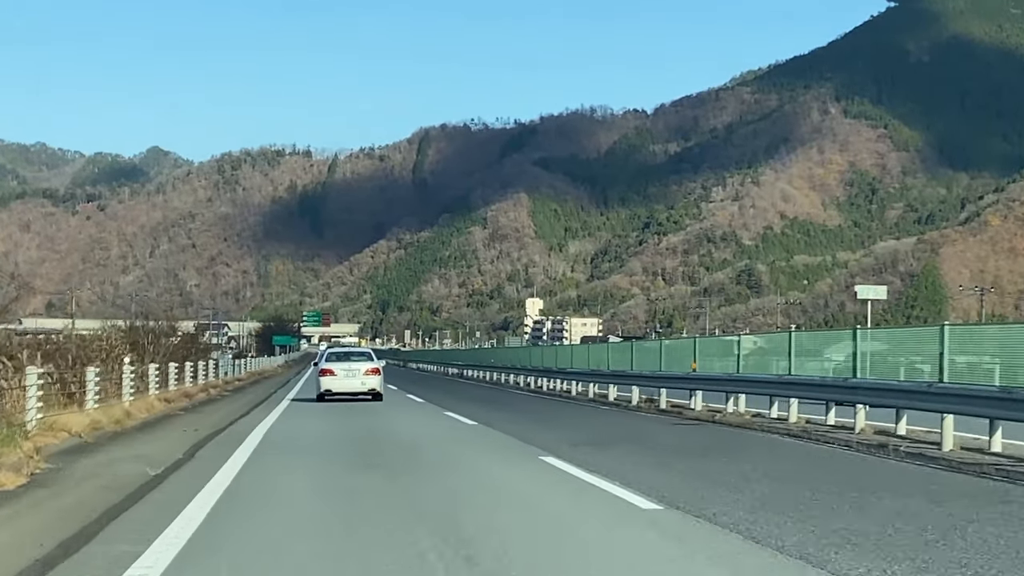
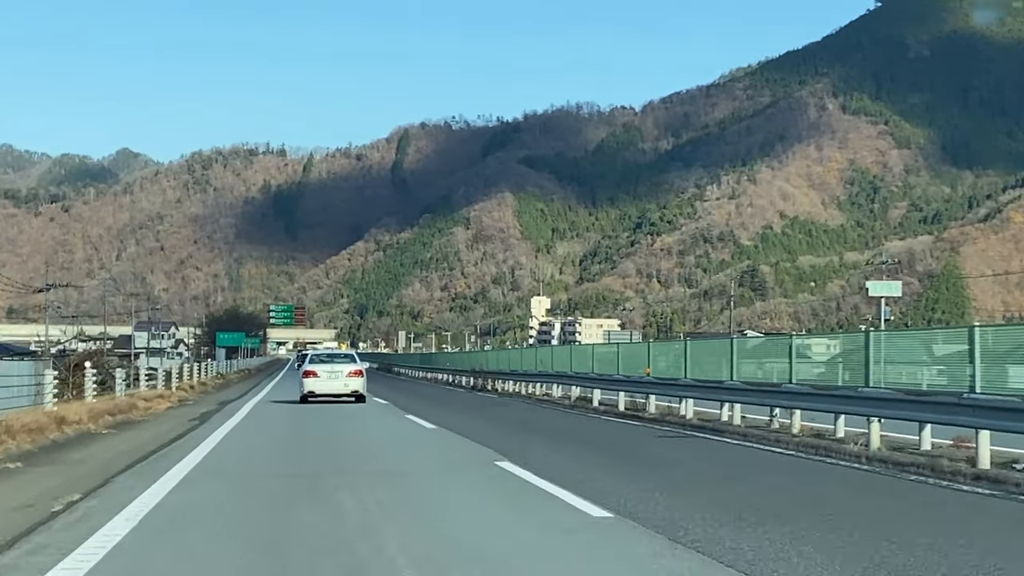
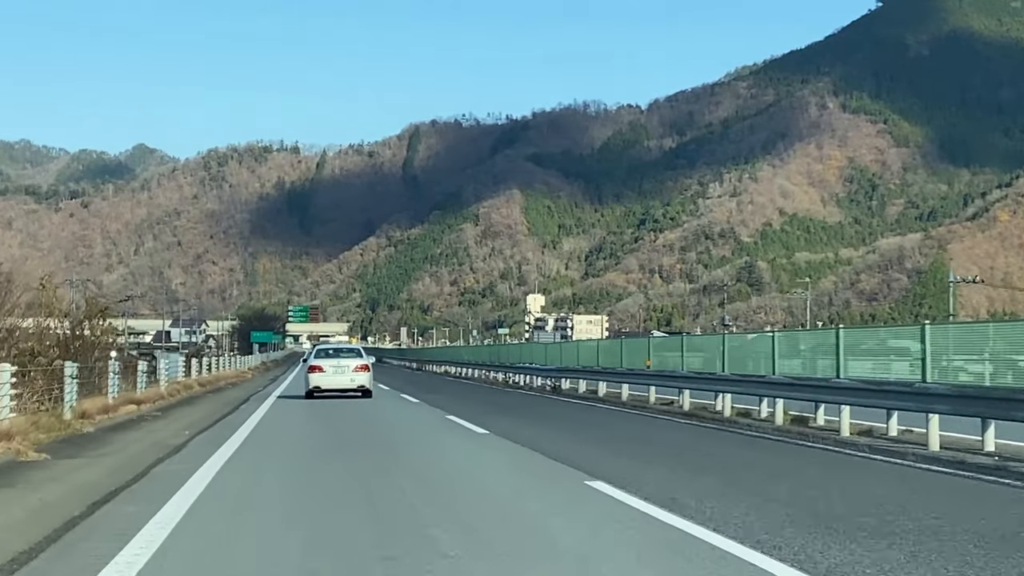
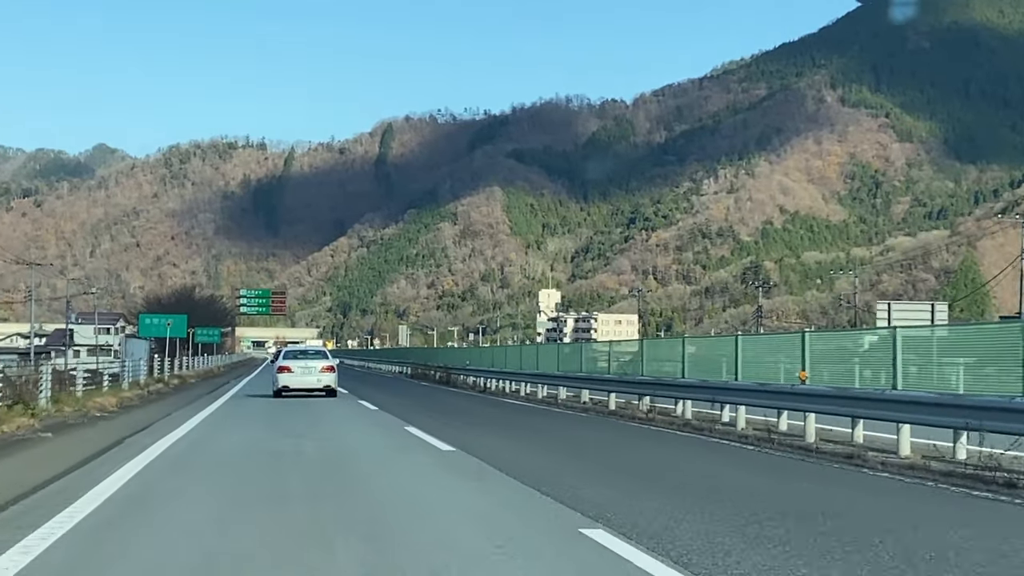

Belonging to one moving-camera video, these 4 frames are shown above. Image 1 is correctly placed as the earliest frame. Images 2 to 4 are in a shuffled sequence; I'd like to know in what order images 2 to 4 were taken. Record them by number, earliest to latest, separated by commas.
3, 2, 4
